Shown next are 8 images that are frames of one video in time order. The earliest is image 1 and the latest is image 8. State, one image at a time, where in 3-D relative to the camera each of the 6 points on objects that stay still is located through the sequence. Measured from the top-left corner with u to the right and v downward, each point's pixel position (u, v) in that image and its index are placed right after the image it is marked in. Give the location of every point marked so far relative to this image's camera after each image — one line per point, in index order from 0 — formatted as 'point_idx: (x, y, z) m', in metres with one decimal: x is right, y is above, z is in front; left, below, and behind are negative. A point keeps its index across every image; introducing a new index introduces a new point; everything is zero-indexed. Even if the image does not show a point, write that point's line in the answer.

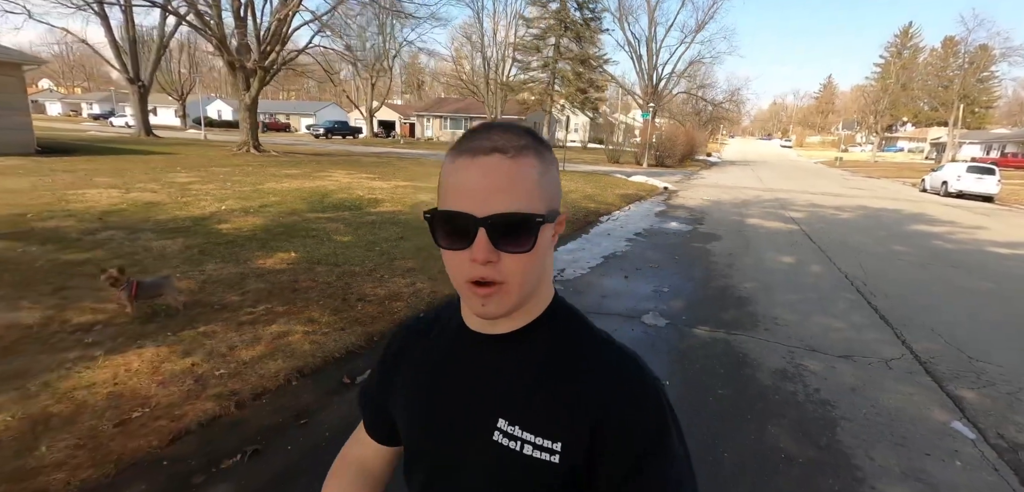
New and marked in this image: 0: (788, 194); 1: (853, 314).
0: (+10.2, +1.9, +17.5) m
1: (+3.5, -0.7, +4.8) m
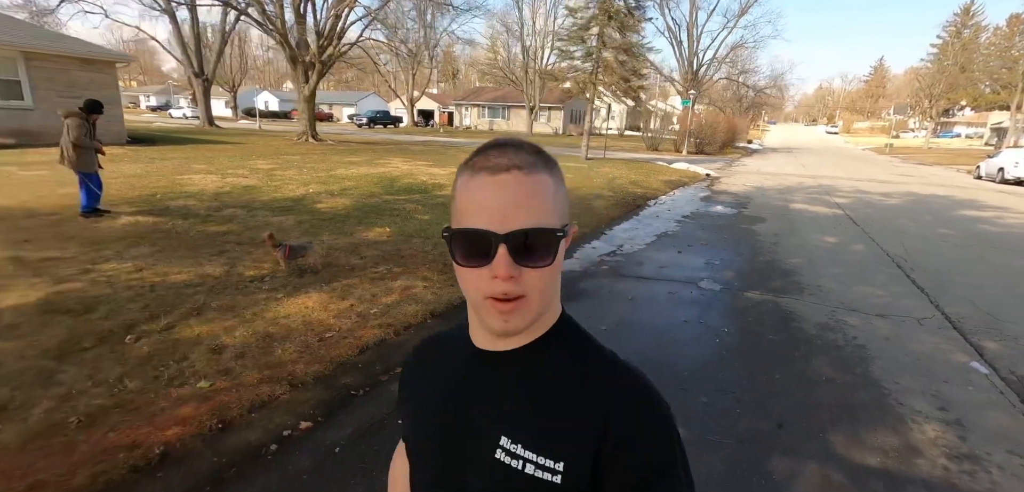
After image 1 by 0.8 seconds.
0: (+11.9, +2.4, +17.5) m
1: (+4.3, -0.4, +5.4) m
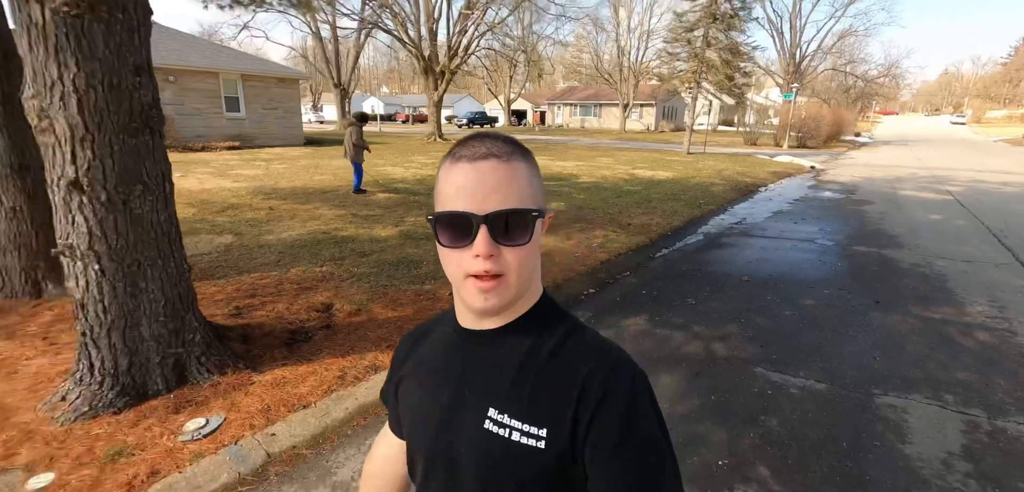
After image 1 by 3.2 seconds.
0: (+16.2, +2.7, +17.4) m
1: (+6.7, 0.0, +6.7) m
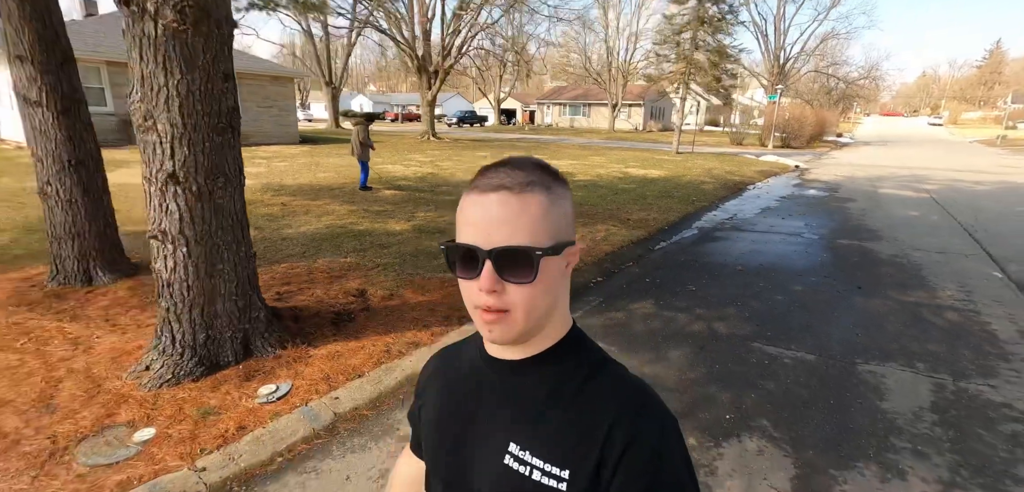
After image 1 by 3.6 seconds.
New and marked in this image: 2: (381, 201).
0: (+16.0, +2.9, +18.2) m
1: (+6.8, +0.1, +7.3) m
2: (-2.4, +0.8, +8.7) m
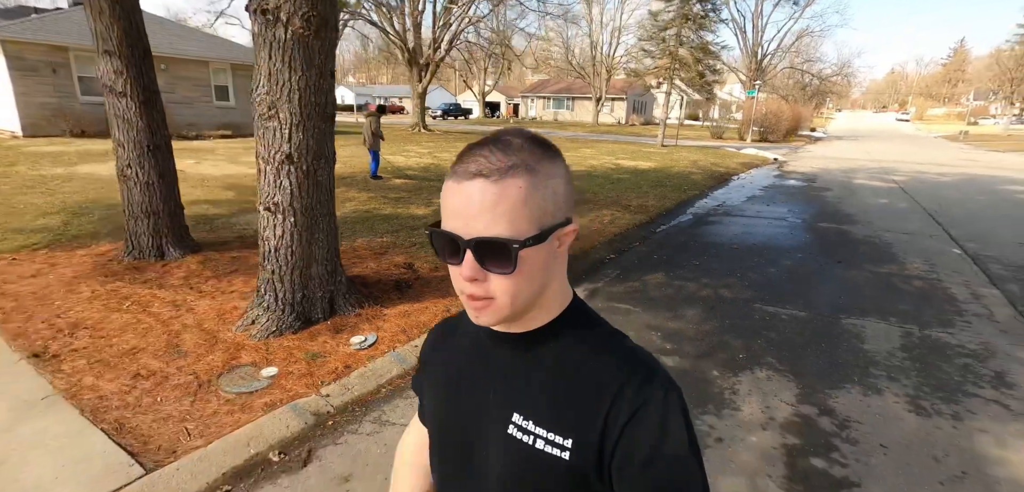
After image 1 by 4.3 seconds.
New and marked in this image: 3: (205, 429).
0: (+15.8, +3.4, +19.4) m
1: (+7.0, +0.4, +8.1) m
2: (-2.3, +1.1, +9.2) m
3: (-1.6, -1.0, +2.5) m
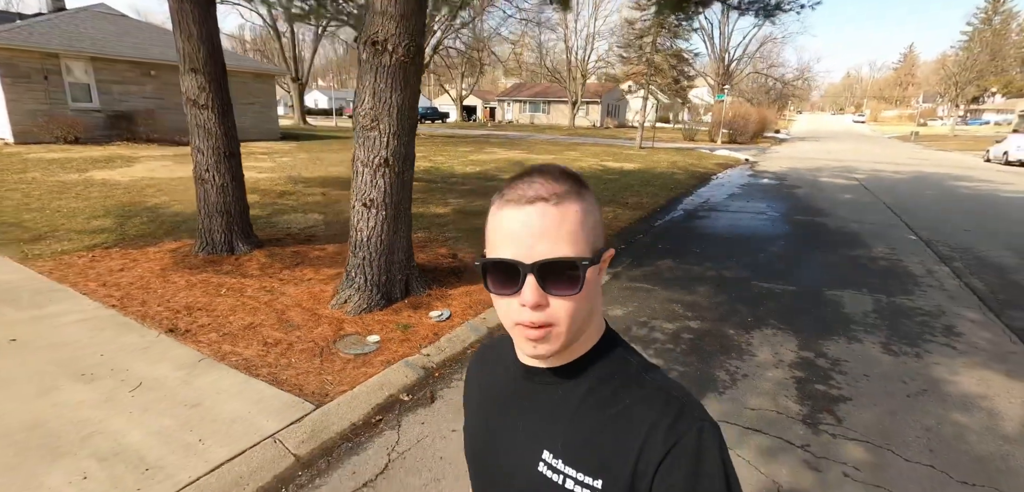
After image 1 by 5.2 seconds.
0: (+15.2, +3.7, +21.0) m
1: (+7.2, +0.6, +9.2) m
2: (-2.2, +1.1, +9.7) m
3: (-1.1, -0.9, +3.1) m
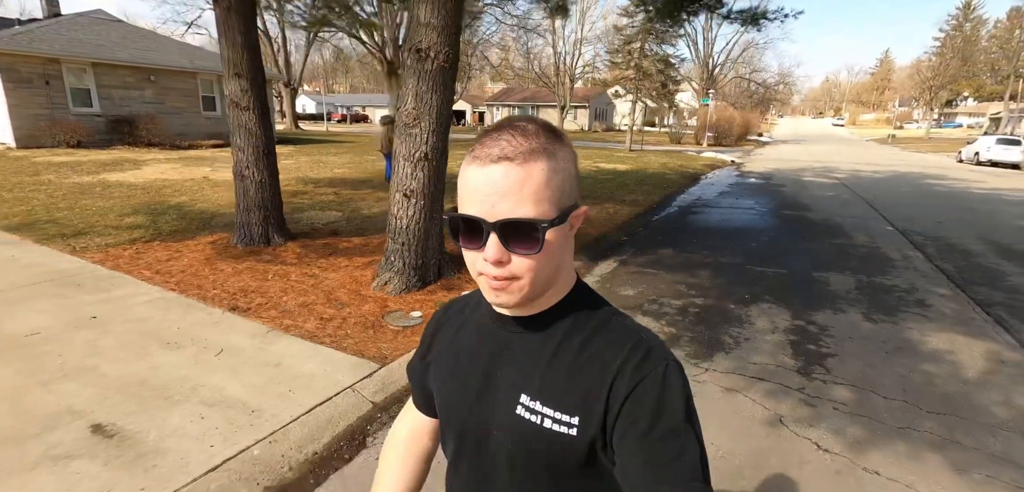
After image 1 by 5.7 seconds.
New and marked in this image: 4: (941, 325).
0: (+15.0, +3.8, +21.8) m
1: (+7.3, +0.8, +9.8) m
2: (-2.1, +1.2, +10.1) m
3: (-0.9, -0.8, +3.5) m
4: (+3.7, -0.7, +4.1) m
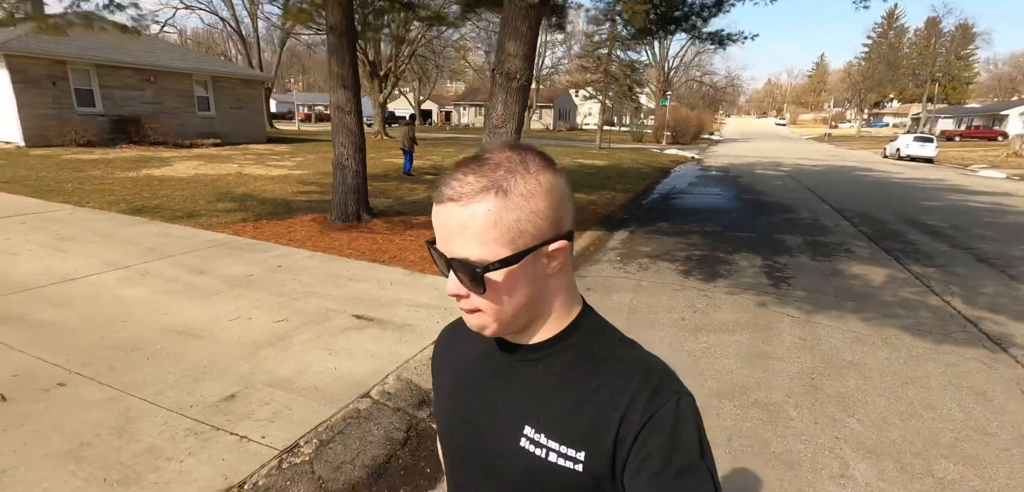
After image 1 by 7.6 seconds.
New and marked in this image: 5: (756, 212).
0: (+14.1, +4.5, +24.6) m
1: (+7.5, +1.4, +12.1) m
2: (-1.9, +1.6, +11.6) m
3: (-0.1, -0.4, +5.1) m
4: (+4.4, -0.2, +6.0) m
5: (+4.9, +0.7, +9.5) m
